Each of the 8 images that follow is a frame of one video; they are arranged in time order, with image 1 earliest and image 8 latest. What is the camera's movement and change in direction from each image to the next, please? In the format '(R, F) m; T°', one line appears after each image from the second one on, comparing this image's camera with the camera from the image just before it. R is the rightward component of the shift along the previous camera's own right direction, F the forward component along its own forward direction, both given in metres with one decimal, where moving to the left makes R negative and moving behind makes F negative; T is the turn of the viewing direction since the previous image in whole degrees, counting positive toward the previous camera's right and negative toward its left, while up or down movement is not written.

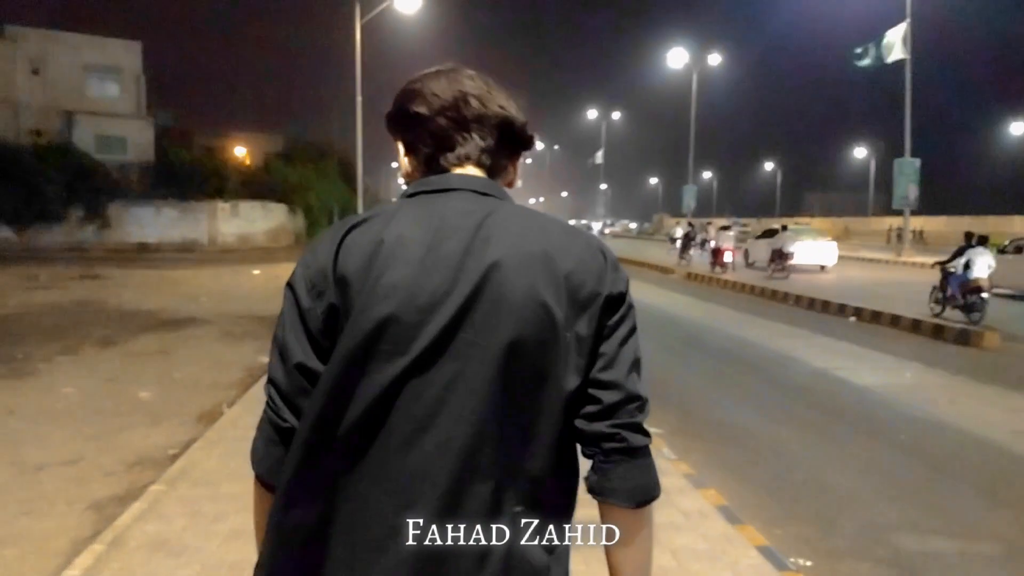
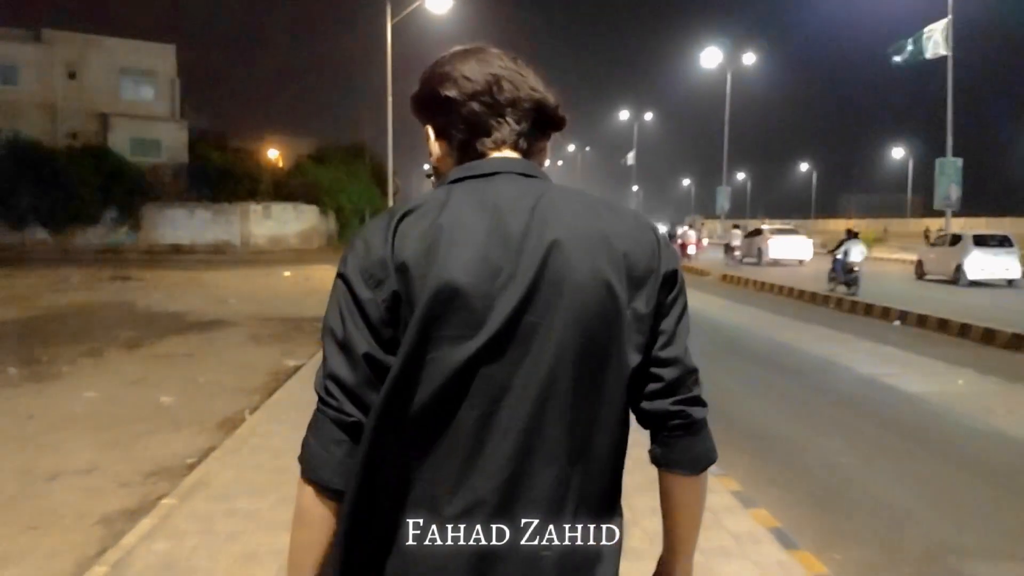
(0.0, +0.3) m; -2°
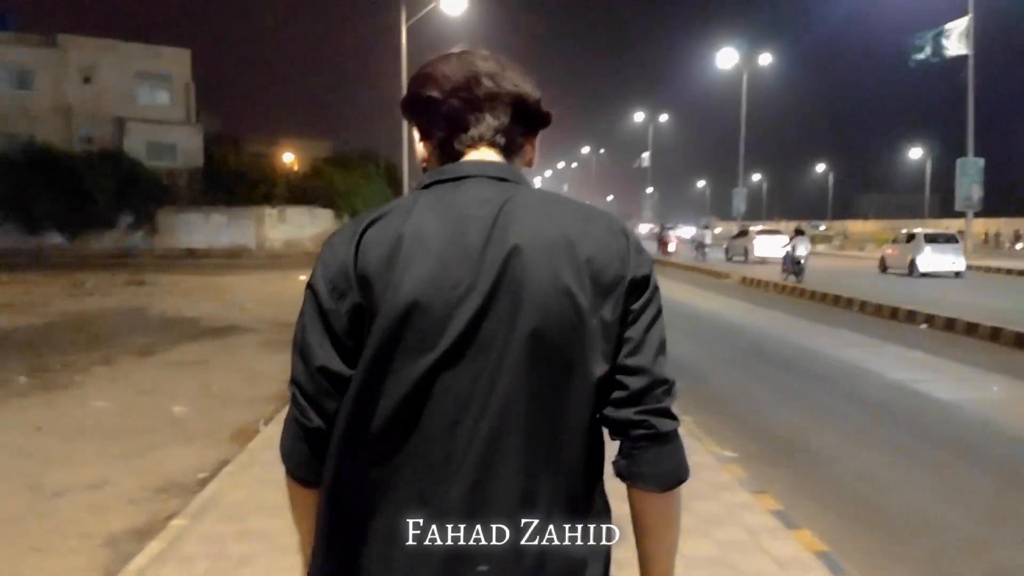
(-0.1, +0.3) m; -1°
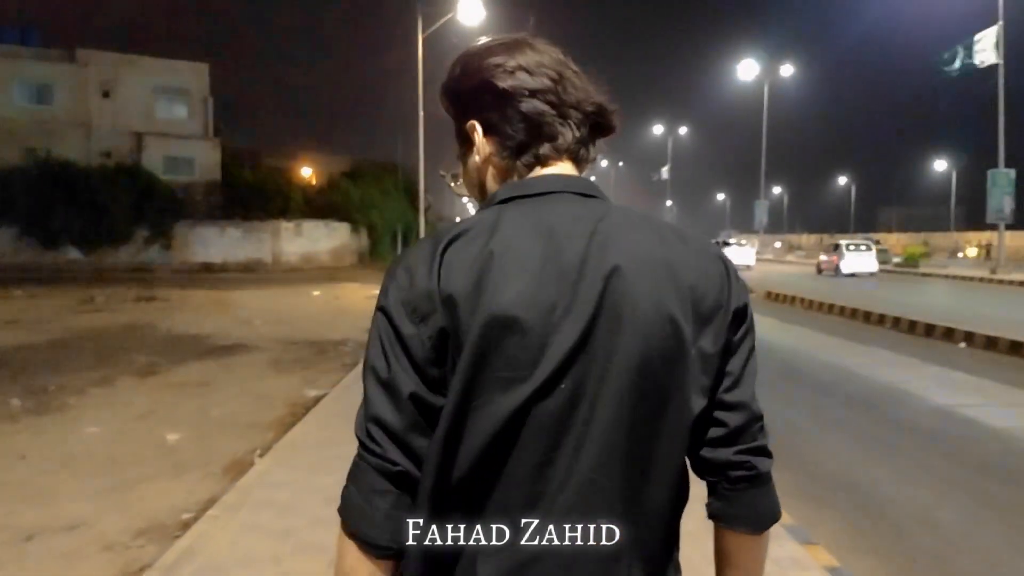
(0.0, +0.6) m; -1°
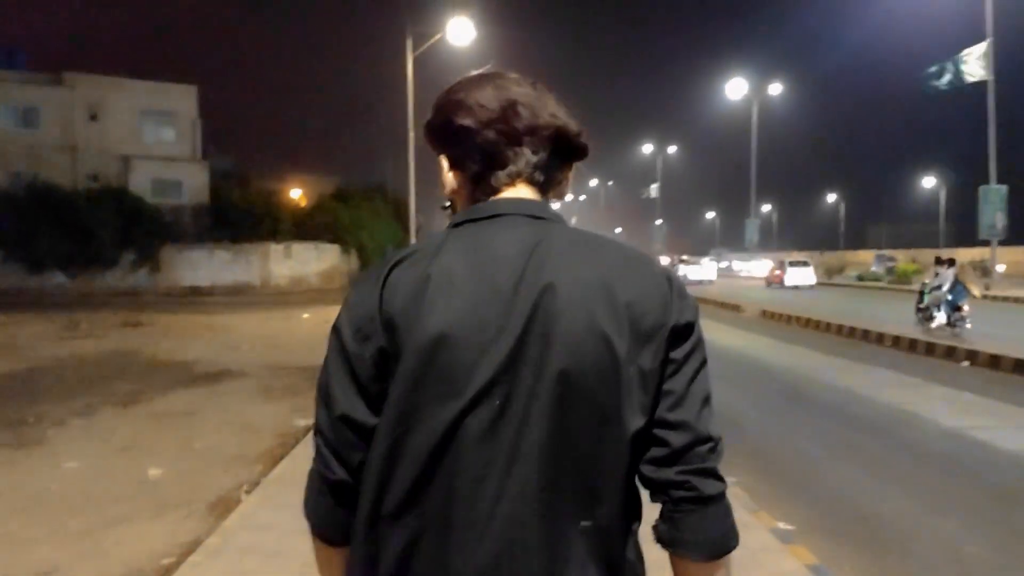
(-0.1, +0.3) m; +1°
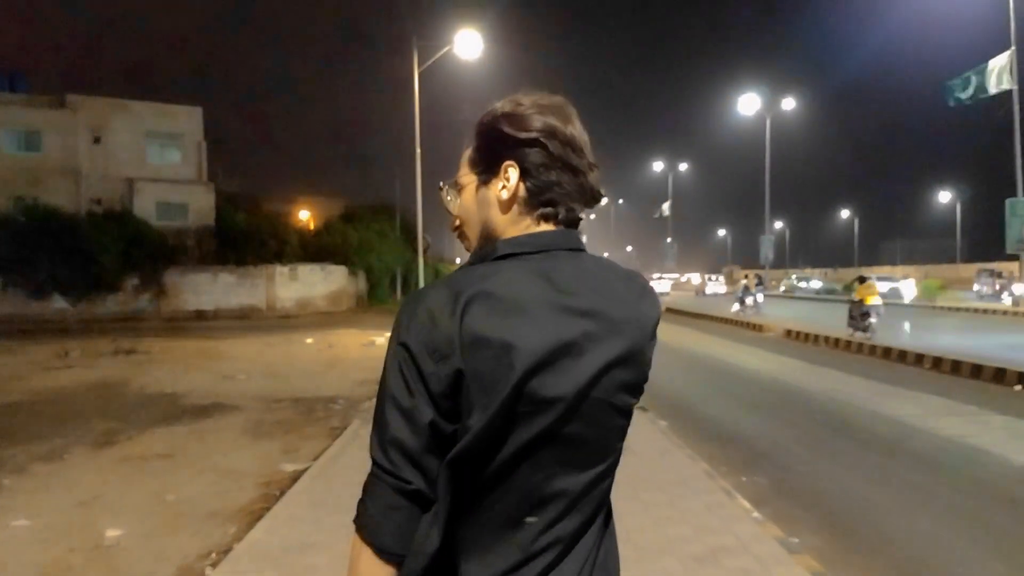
(0.0, +1.1) m; -1°
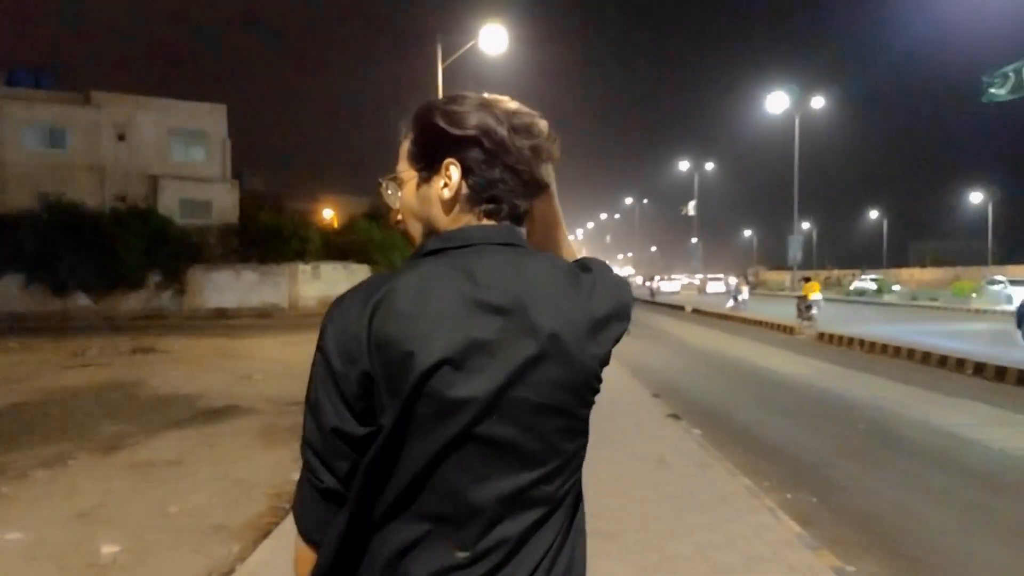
(0.0, +0.5) m; -1°
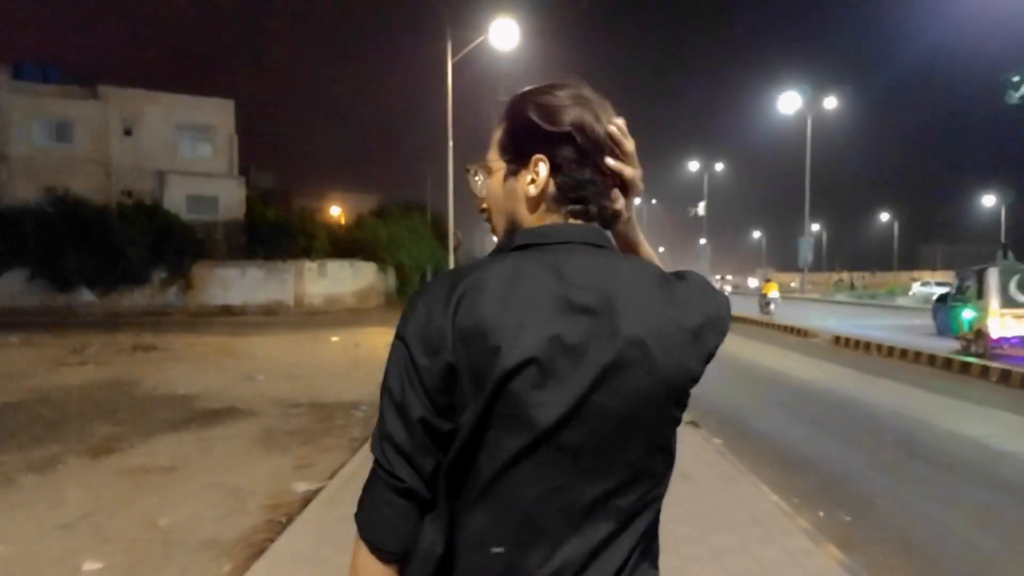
(-0.1, +0.4) m; 0°
